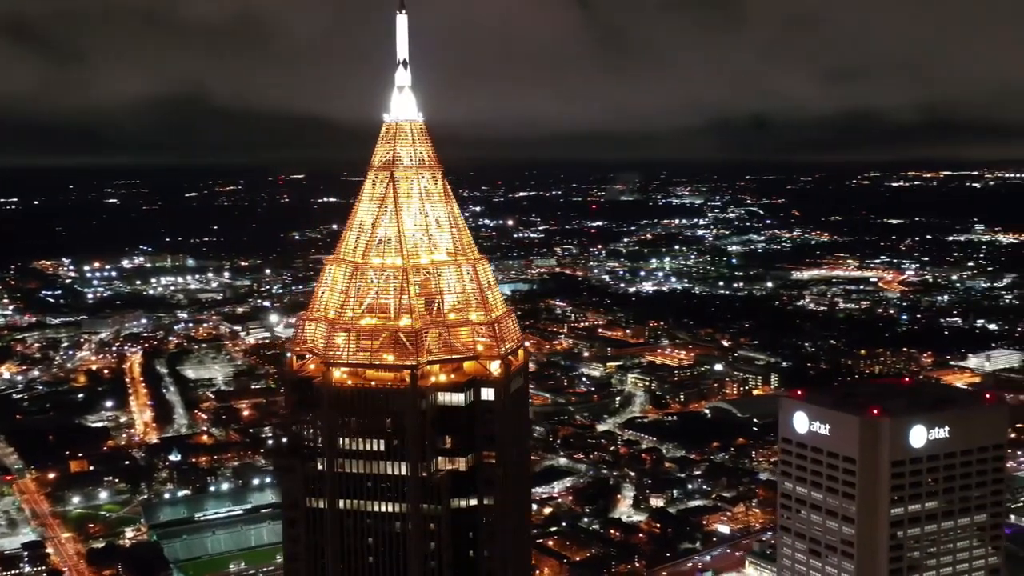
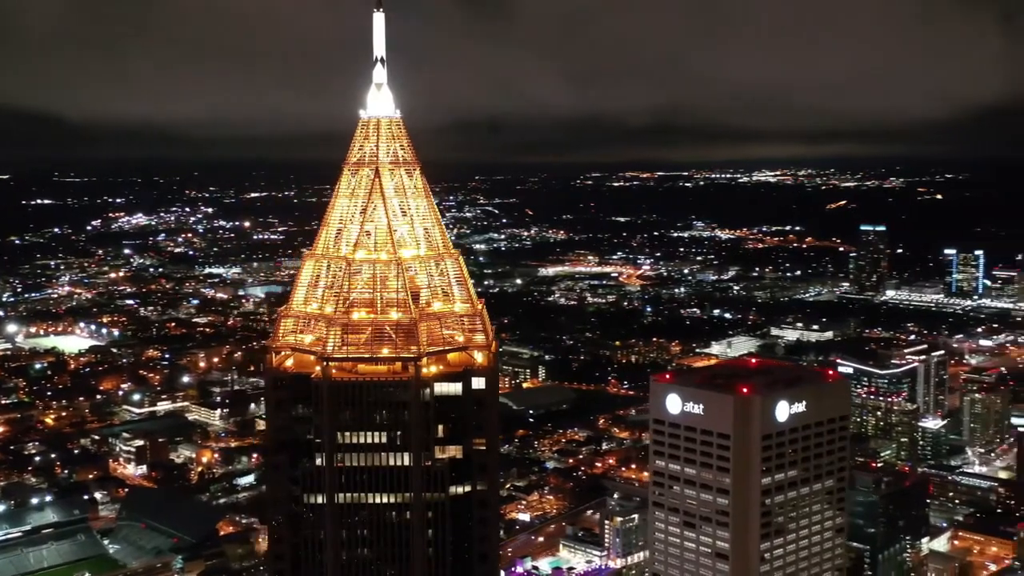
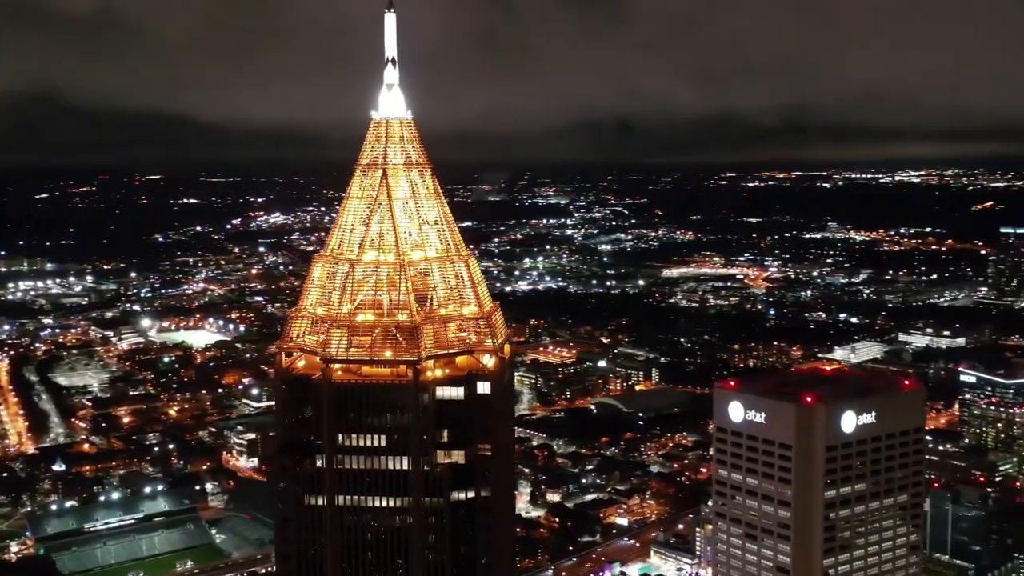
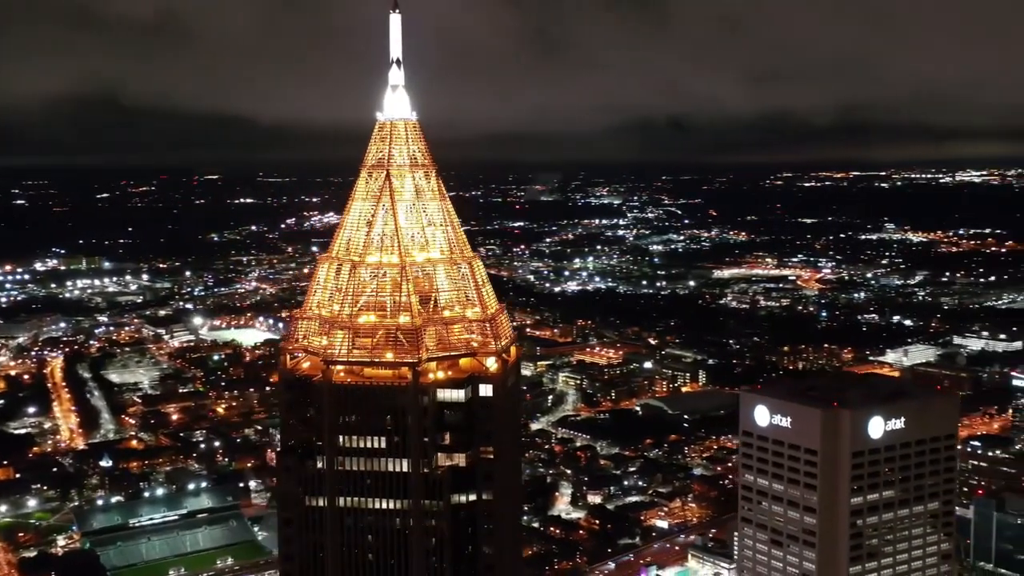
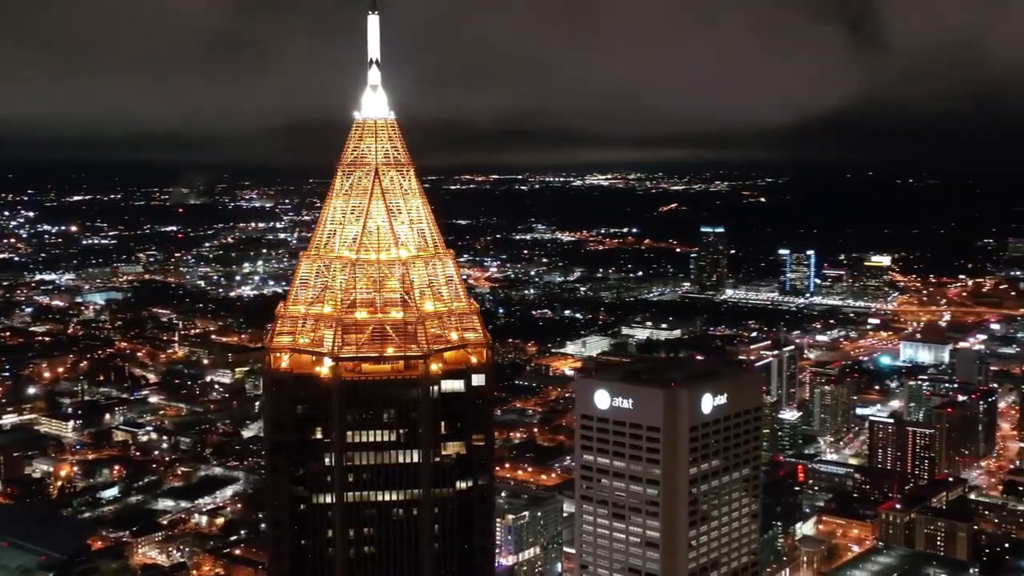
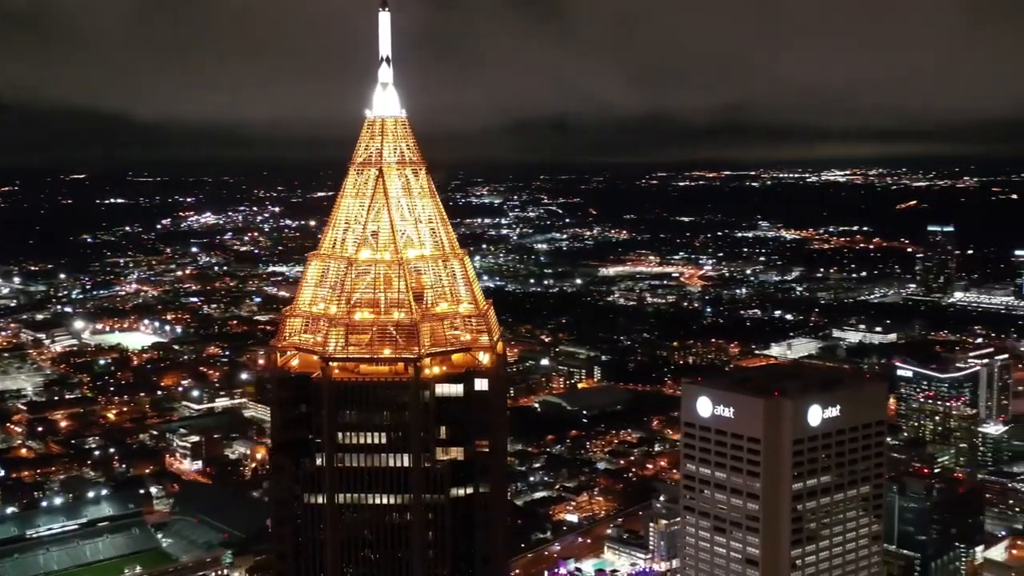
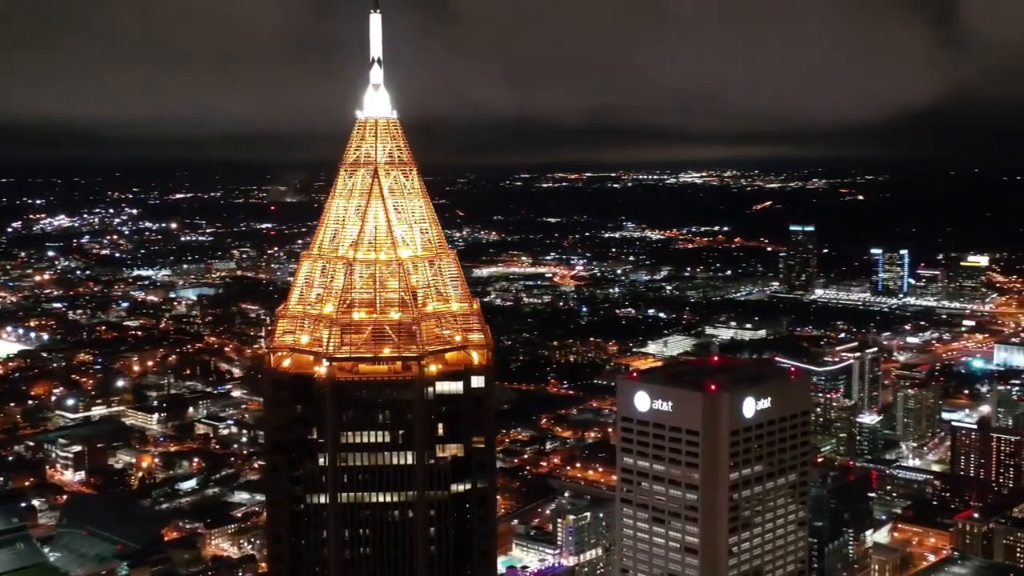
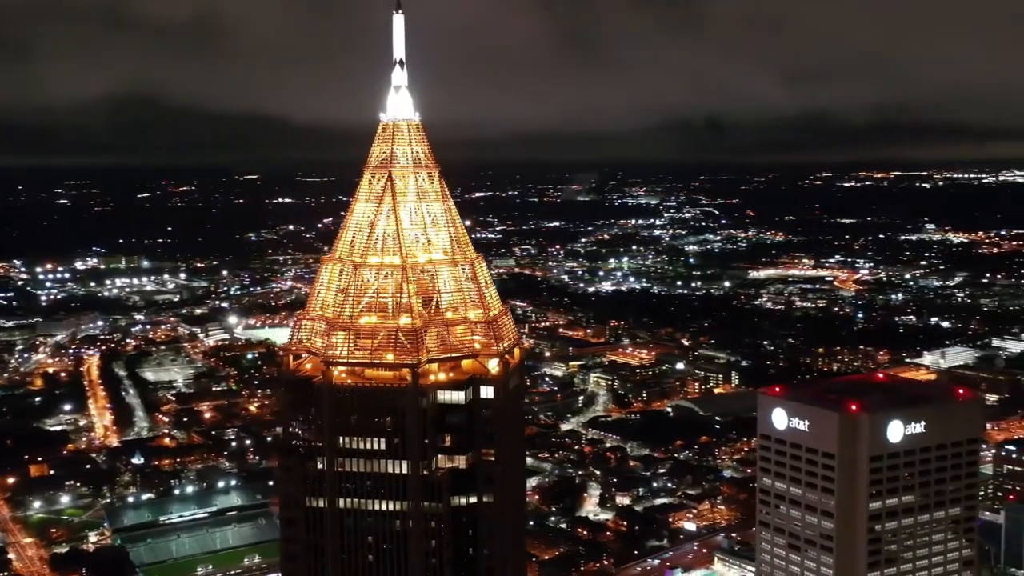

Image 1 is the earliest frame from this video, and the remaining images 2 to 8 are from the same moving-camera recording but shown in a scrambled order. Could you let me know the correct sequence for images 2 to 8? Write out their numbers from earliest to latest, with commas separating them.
8, 4, 3, 6, 2, 7, 5
